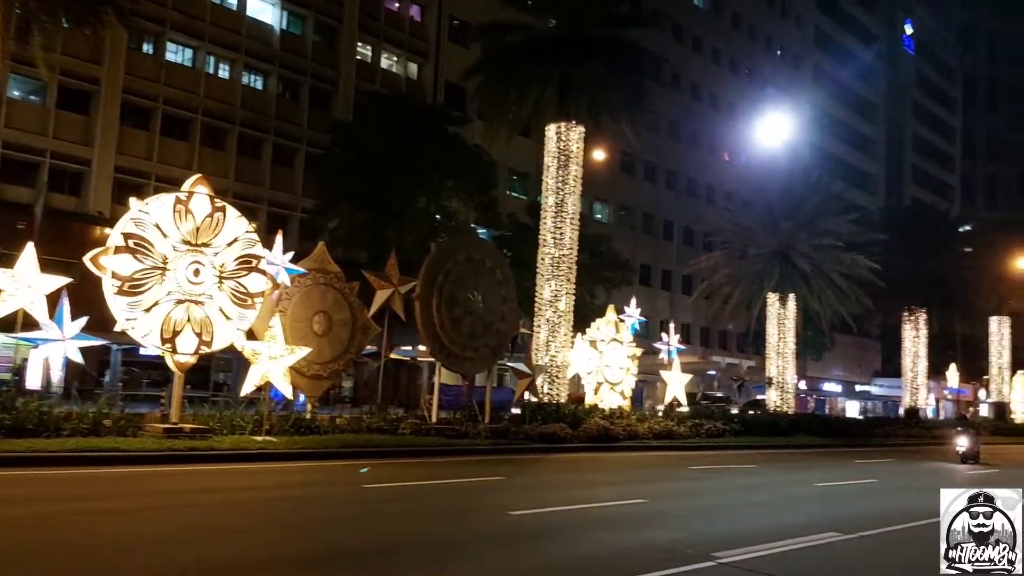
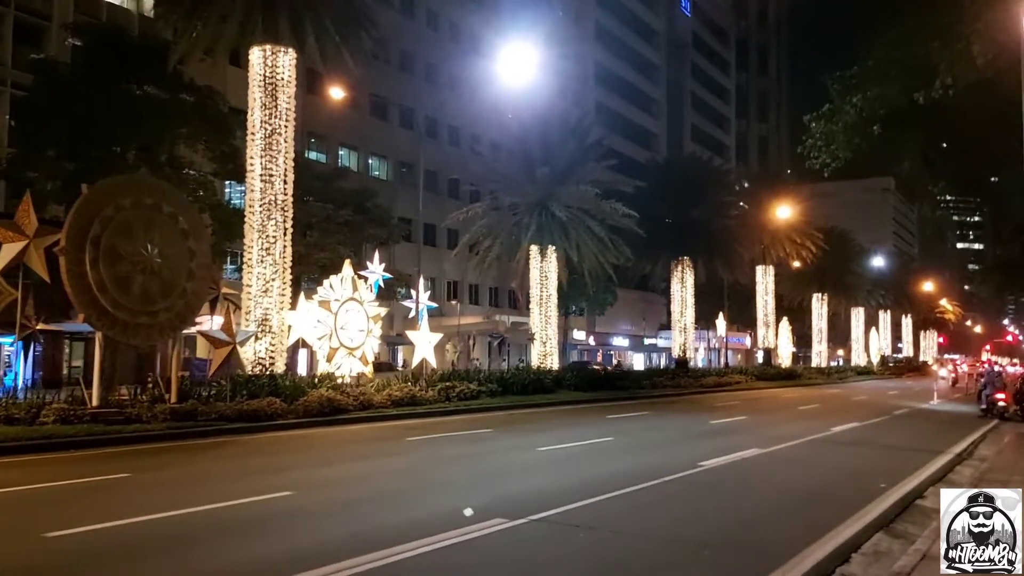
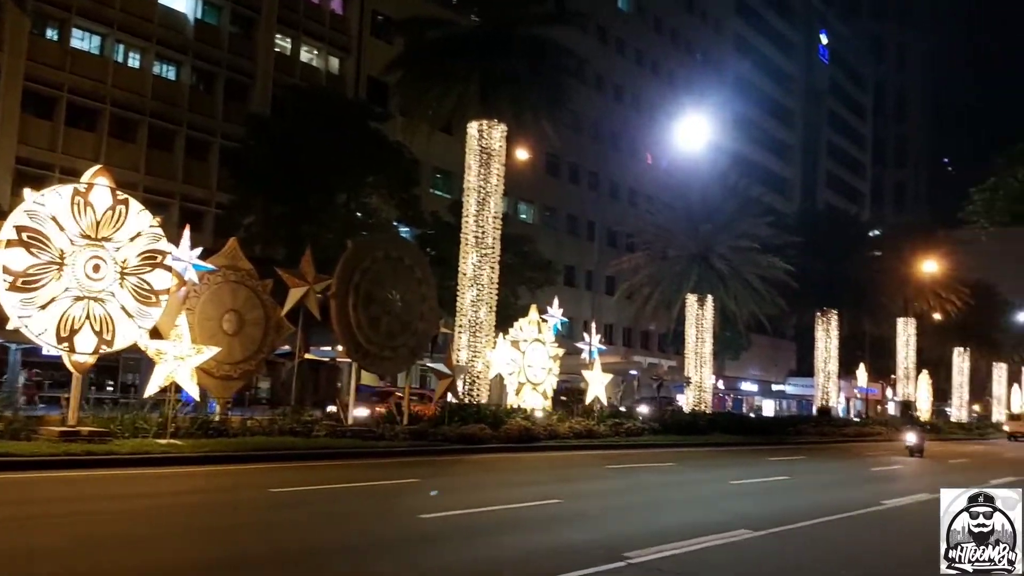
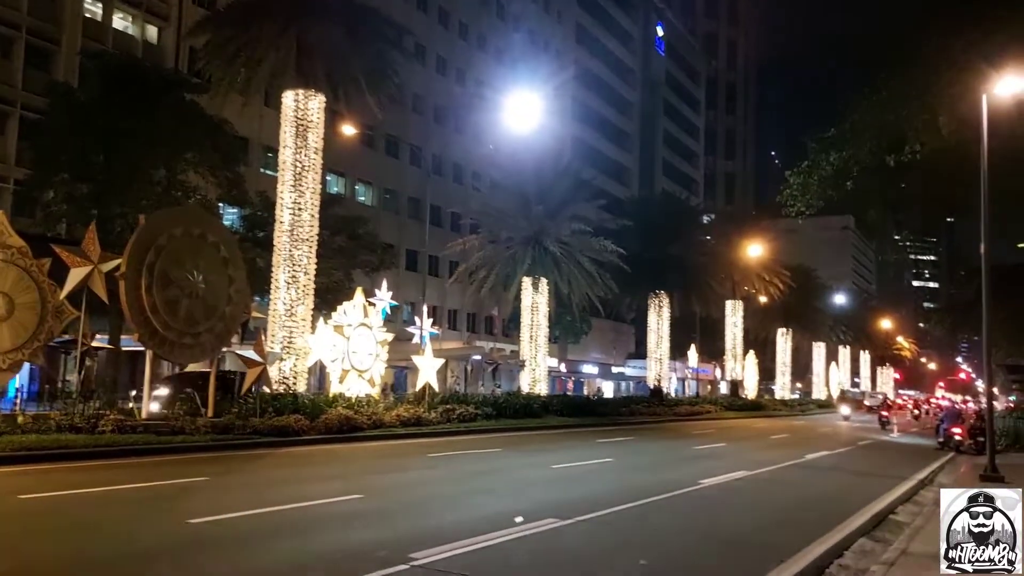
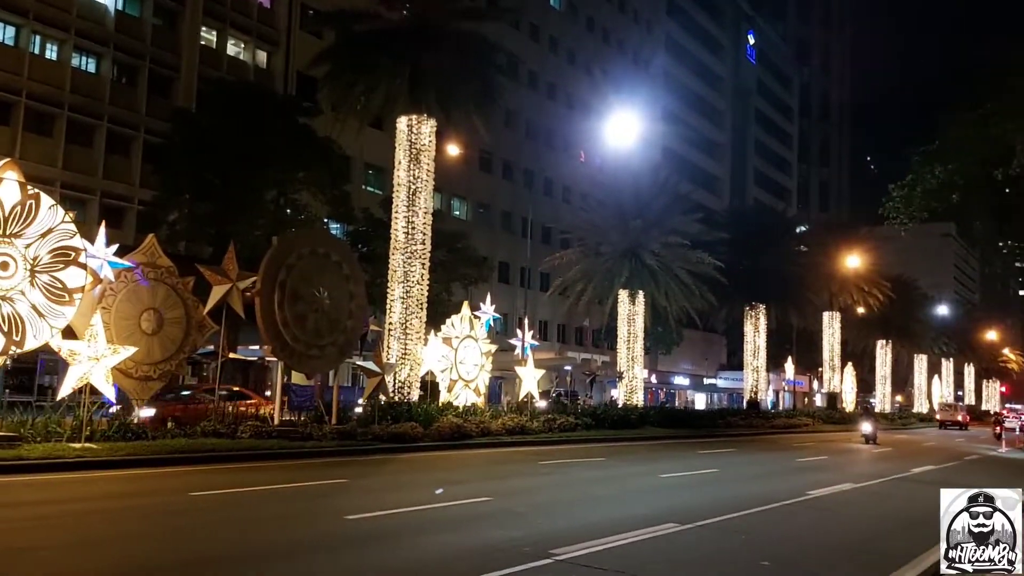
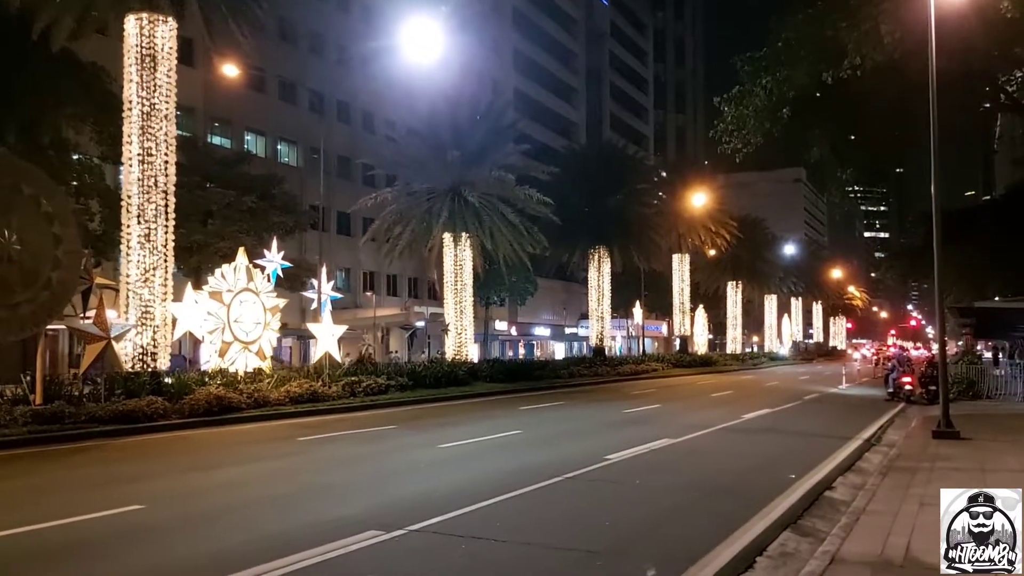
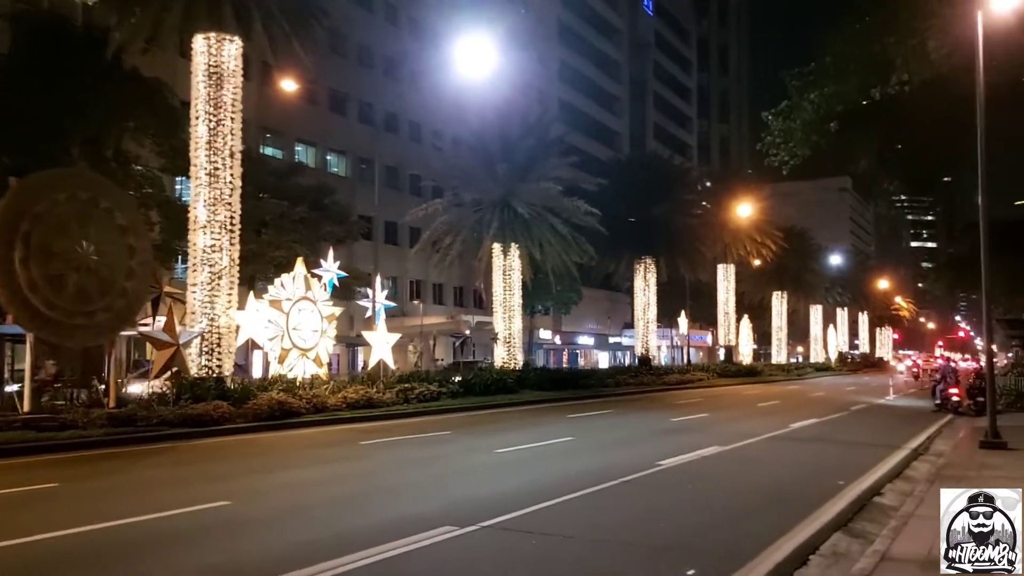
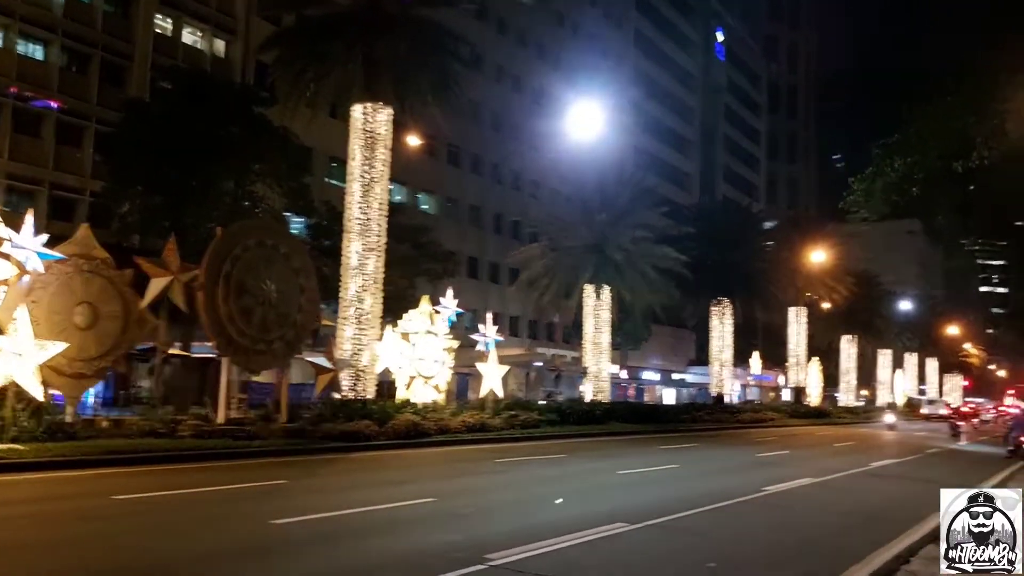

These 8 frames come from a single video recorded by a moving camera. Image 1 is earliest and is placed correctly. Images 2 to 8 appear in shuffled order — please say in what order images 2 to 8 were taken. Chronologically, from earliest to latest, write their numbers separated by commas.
3, 5, 8, 4, 2, 7, 6
